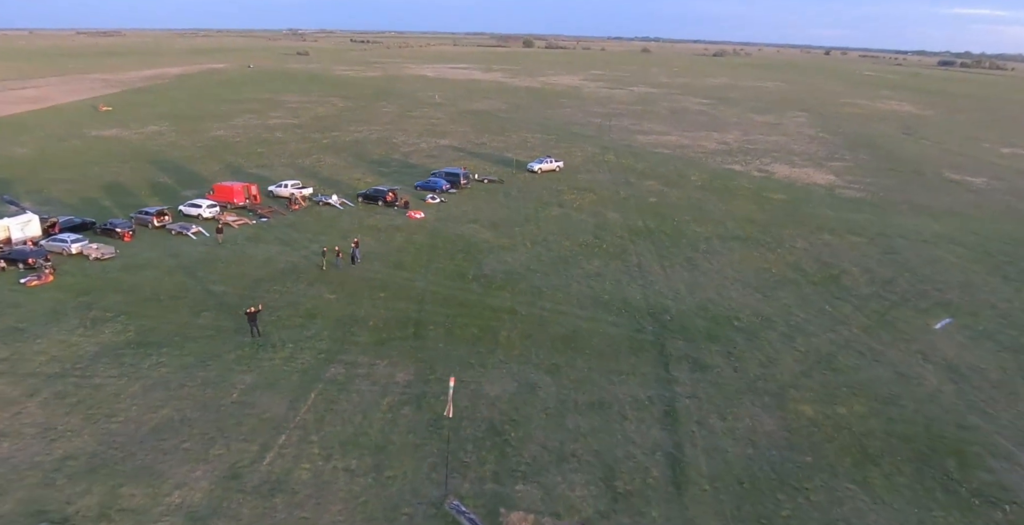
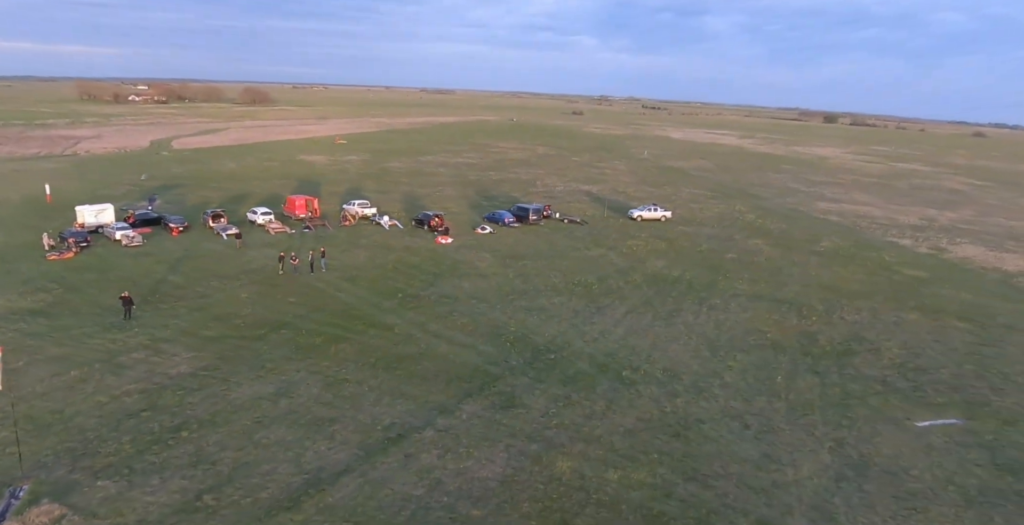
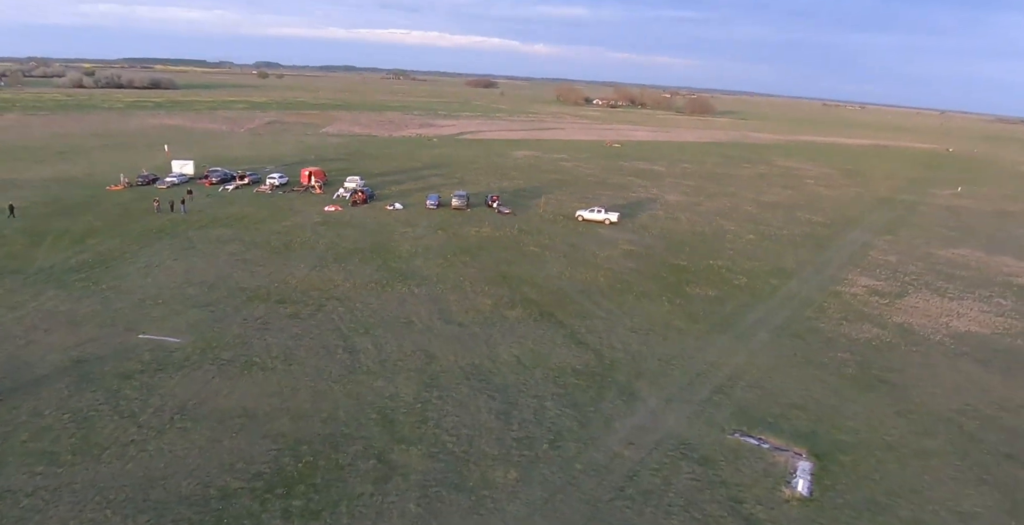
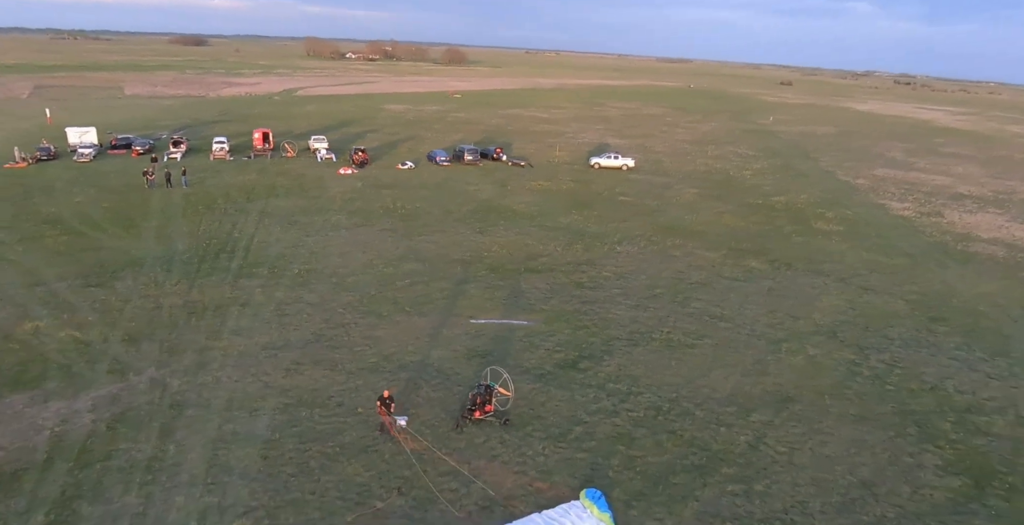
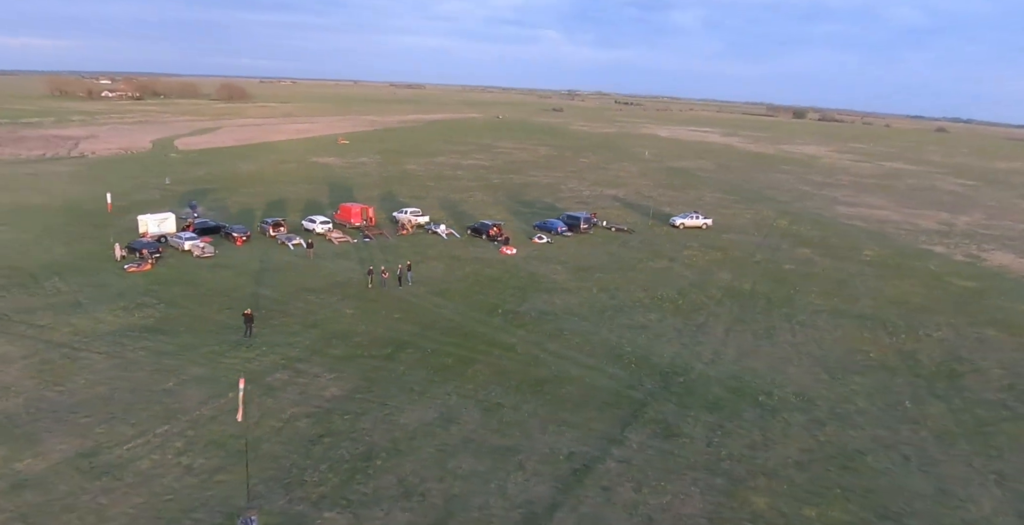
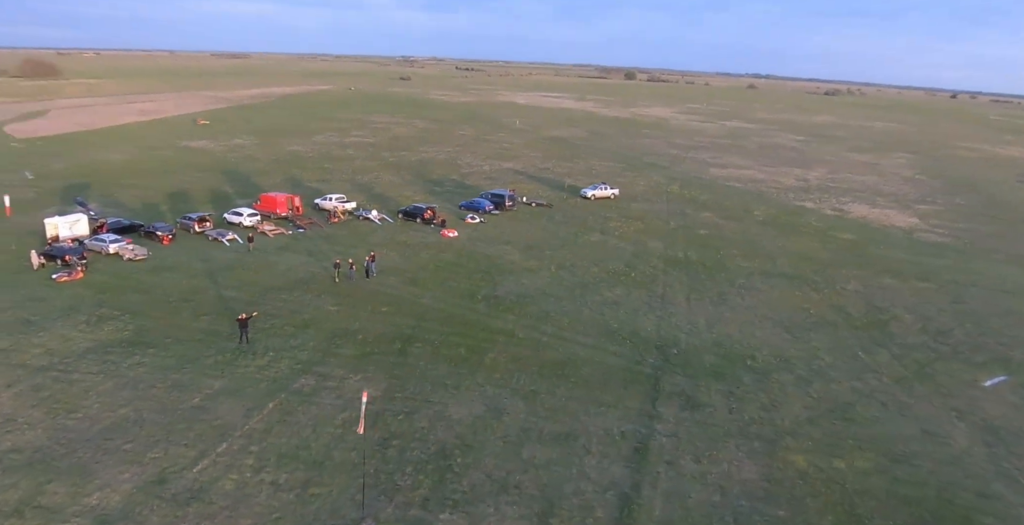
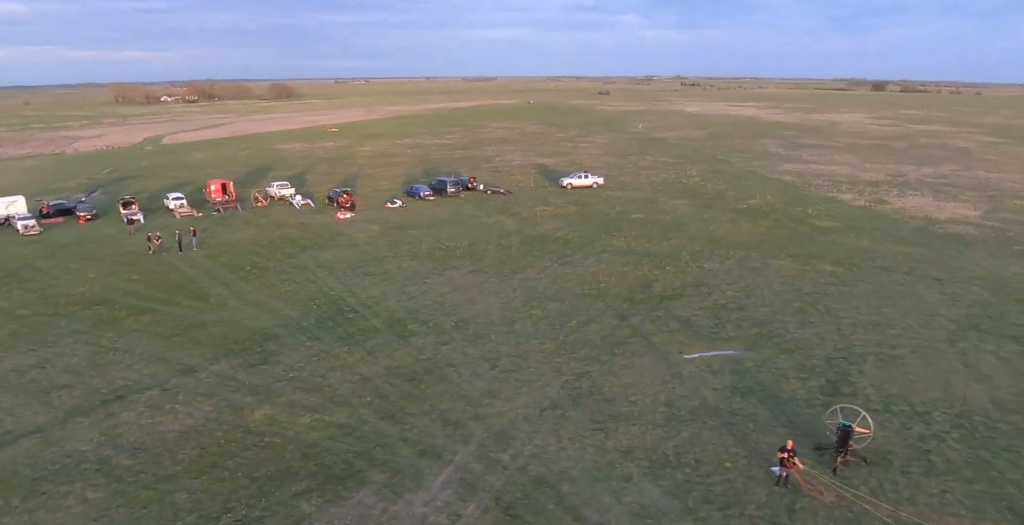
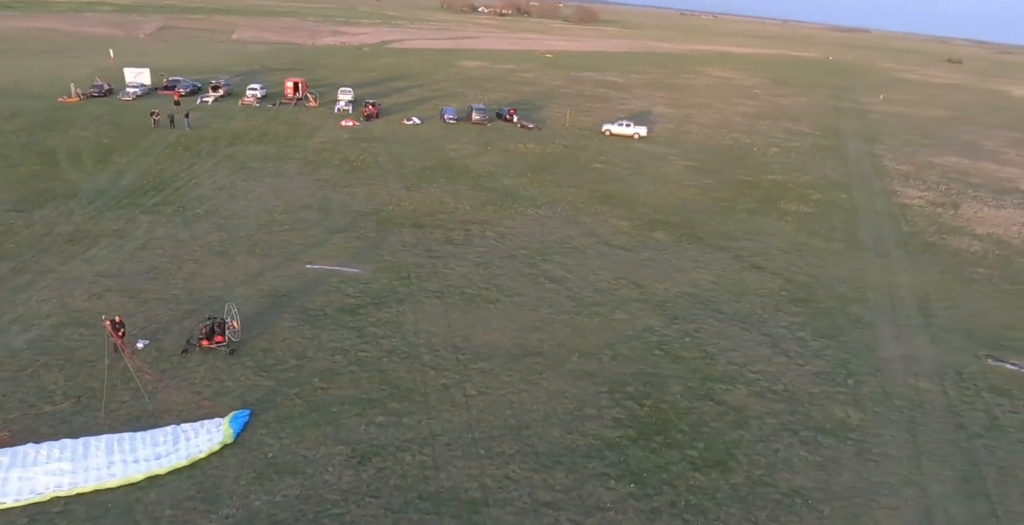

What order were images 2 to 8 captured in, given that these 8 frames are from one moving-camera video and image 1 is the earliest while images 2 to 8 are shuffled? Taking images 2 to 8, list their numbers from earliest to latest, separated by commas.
6, 5, 2, 7, 4, 8, 3
